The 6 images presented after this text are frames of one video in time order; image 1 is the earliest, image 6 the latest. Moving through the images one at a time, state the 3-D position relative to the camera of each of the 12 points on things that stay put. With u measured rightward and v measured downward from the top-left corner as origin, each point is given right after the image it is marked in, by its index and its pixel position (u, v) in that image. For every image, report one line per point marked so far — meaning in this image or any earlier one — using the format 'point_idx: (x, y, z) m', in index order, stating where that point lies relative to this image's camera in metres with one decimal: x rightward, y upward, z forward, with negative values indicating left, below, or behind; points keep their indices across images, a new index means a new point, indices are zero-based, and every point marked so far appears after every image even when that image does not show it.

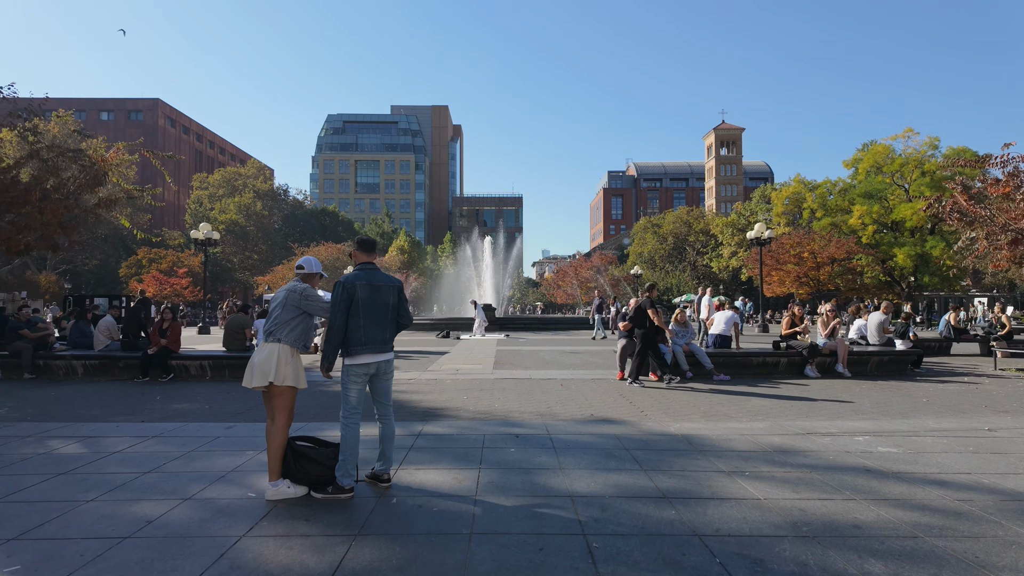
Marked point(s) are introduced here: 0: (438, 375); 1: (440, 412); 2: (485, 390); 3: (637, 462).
0: (-1.3, -1.5, +11.0) m
1: (-0.8, -1.4, +7.2) m
2: (-0.4, -1.5, +9.2) m
3: (+1.0, -1.4, +5.0) m
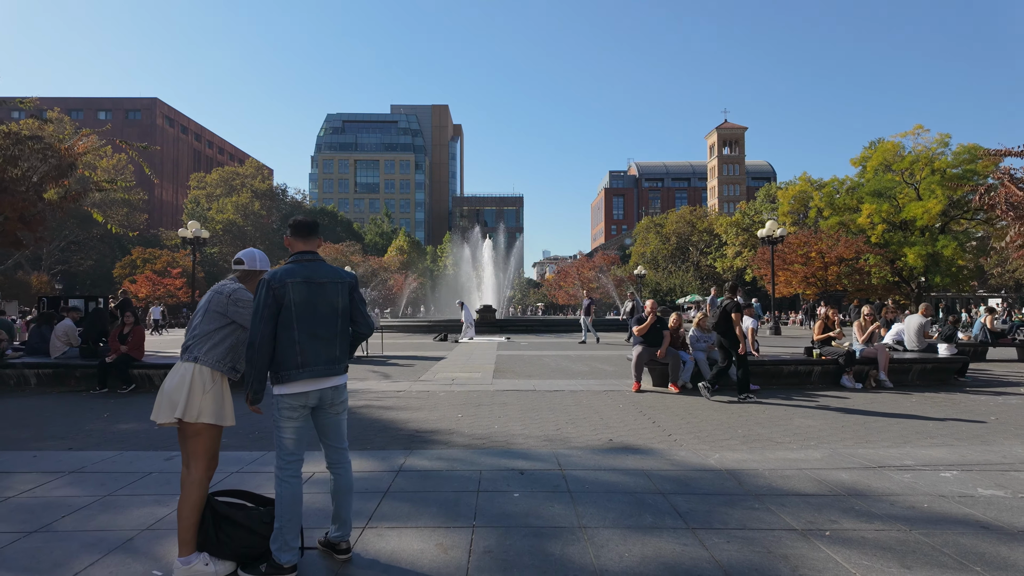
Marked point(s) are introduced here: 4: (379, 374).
0: (-1.3, -1.5, +9.8) m
1: (-0.8, -1.4, +6.1) m
2: (-0.4, -1.5, +8.0) m
3: (+1.0, -1.4, +3.8) m
4: (-2.4, -1.6, +11.4) m
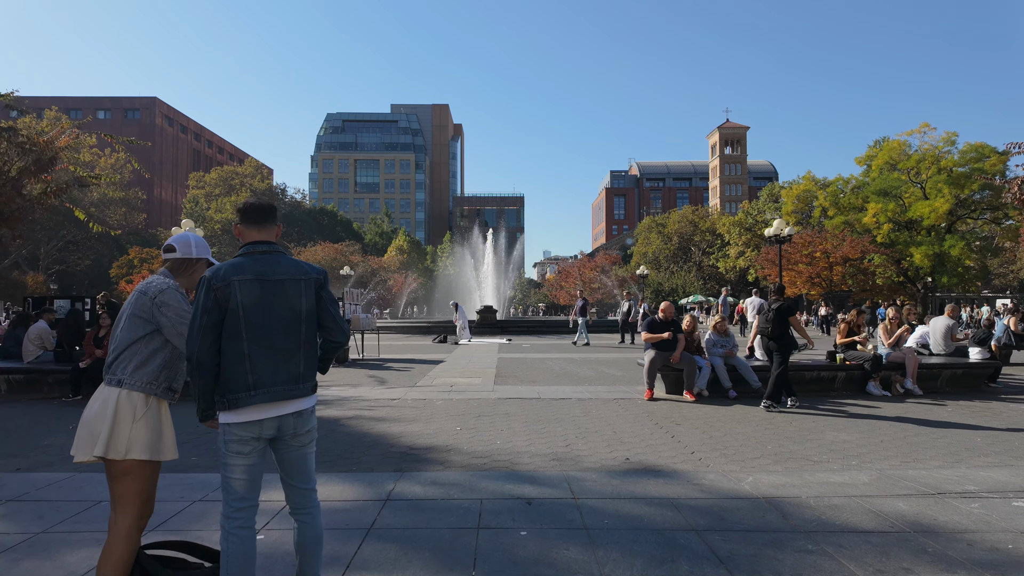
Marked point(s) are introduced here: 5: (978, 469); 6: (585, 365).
0: (-1.2, -1.5, +9.2) m
1: (-0.8, -1.4, +5.4) m
2: (-0.3, -1.5, +7.3) m
3: (+1.1, -1.4, +3.2) m
4: (-2.4, -1.6, +10.7) m
5: (+3.8, -1.5, +5.1) m
6: (+1.5, -1.6, +13.2) m
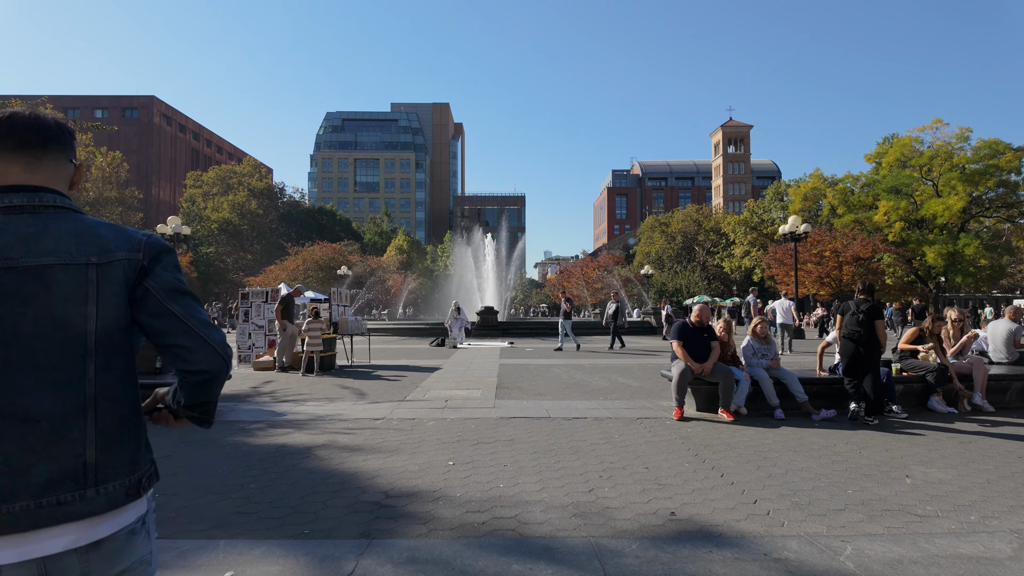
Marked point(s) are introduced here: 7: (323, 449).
0: (-1.2, -1.5, +7.9) m
1: (-0.7, -1.4, +4.1) m
2: (-0.3, -1.5, +6.0) m
3: (+1.1, -1.4, +1.9) m
4: (-2.3, -1.6, +9.4) m
5: (+3.8, -1.5, +3.8) m
6: (+1.6, -1.6, +11.8) m
7: (-1.8, -1.5, +5.8) m
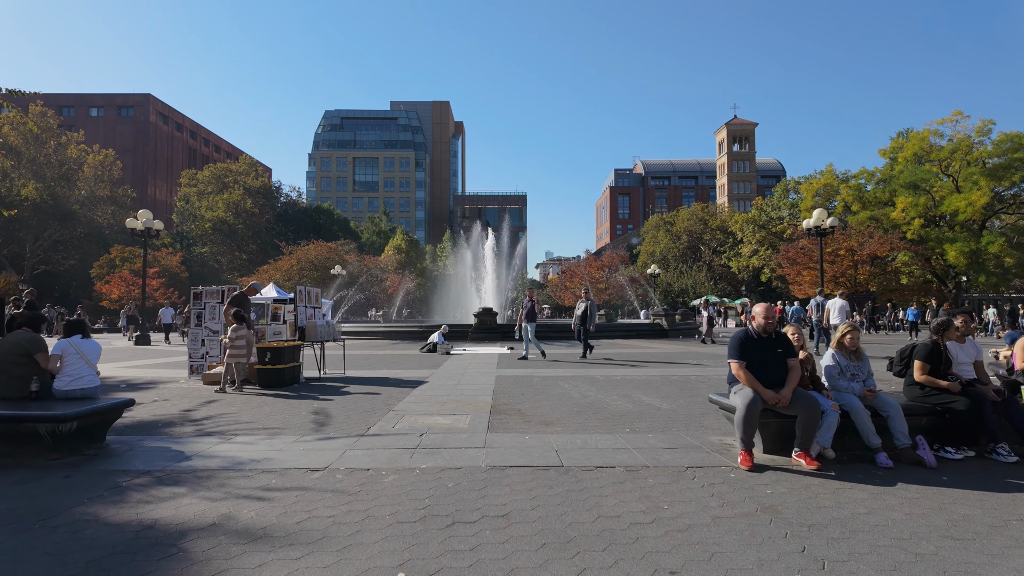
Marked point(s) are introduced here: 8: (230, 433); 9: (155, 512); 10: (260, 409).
0: (-1.2, -1.5, +5.7) m
1: (-0.8, -1.4, +2.0) m
2: (-0.3, -1.4, +3.9) m
3: (+1.1, -1.3, -0.3) m
4: (-2.3, -1.5, +7.3) m
5: (+3.8, -1.4, +1.6) m
6: (+1.6, -1.6, +9.7) m
7: (-1.8, -1.4, +3.7) m
8: (-3.0, -1.5, +6.7) m
9: (-2.4, -1.5, +4.2) m
10: (-3.2, -1.6, +8.1) m
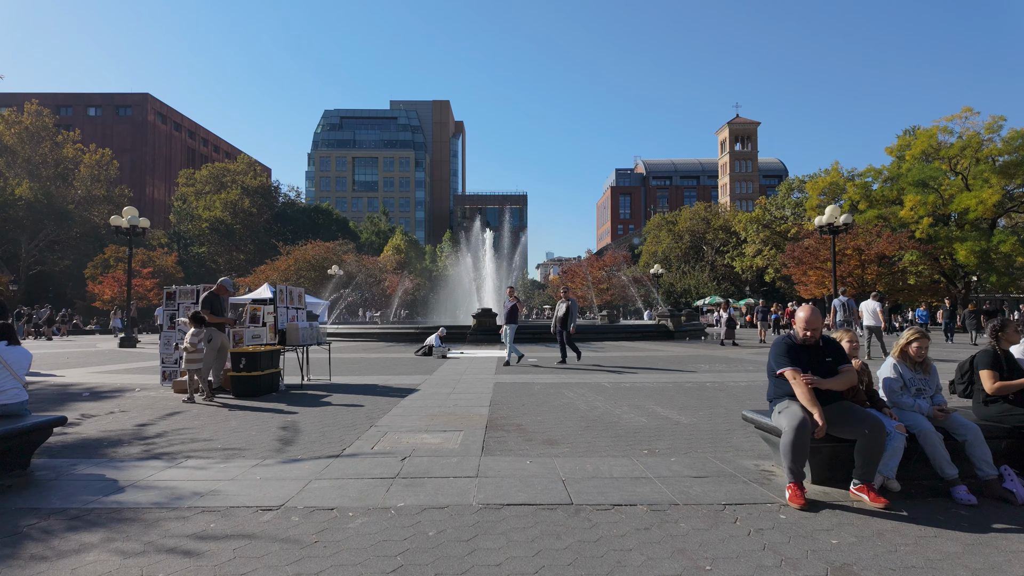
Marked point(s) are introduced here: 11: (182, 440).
0: (-1.2, -1.5, +4.8) m
1: (-0.8, -1.4, +1.0) m
2: (-0.3, -1.4, +2.9) m
3: (+1.0, -1.3, -1.2) m
4: (-2.4, -1.5, +6.3) m
5: (+3.7, -1.4, +0.7) m
6: (+1.6, -1.6, +8.8) m
7: (-1.8, -1.4, +2.7) m
8: (-3.0, -1.5, +5.7) m
9: (-2.4, -1.5, +3.2) m
10: (-3.2, -1.5, +7.1) m
11: (-3.3, -1.5, +6.3) m
